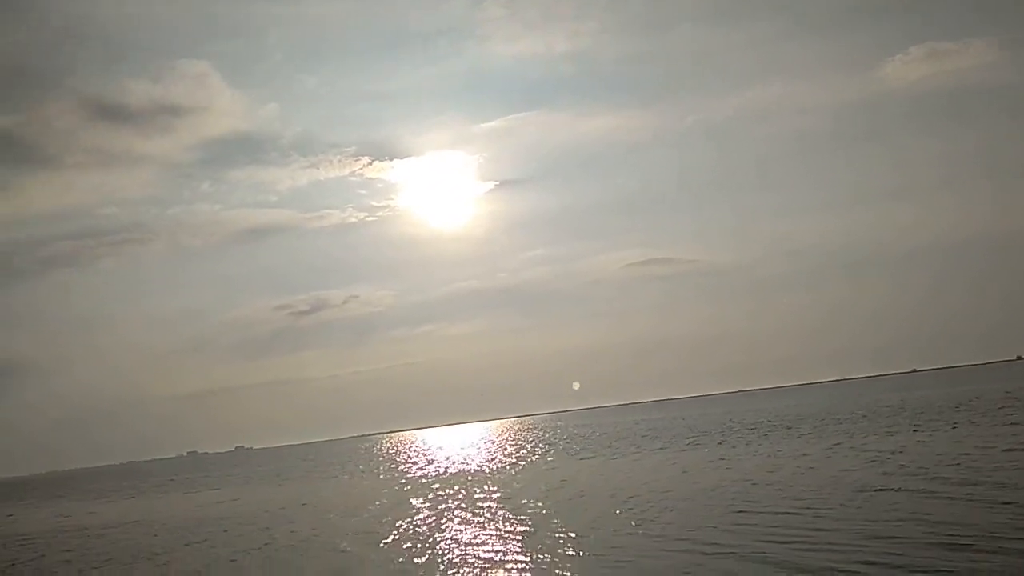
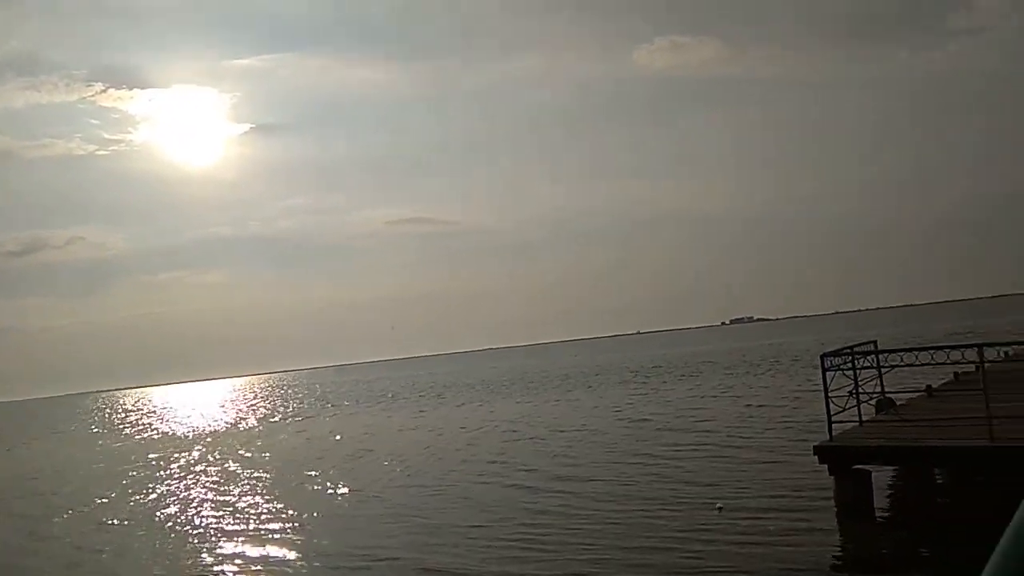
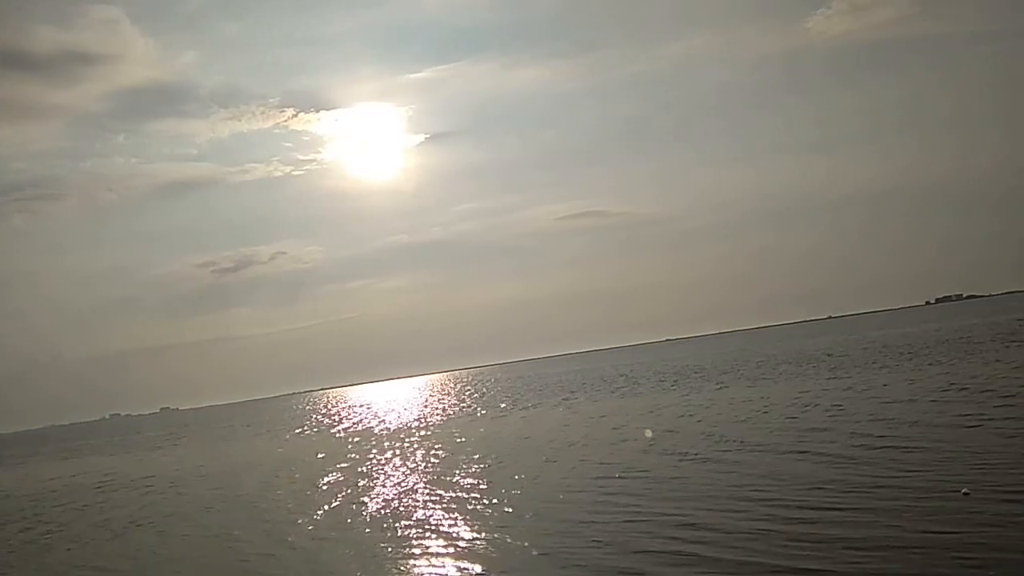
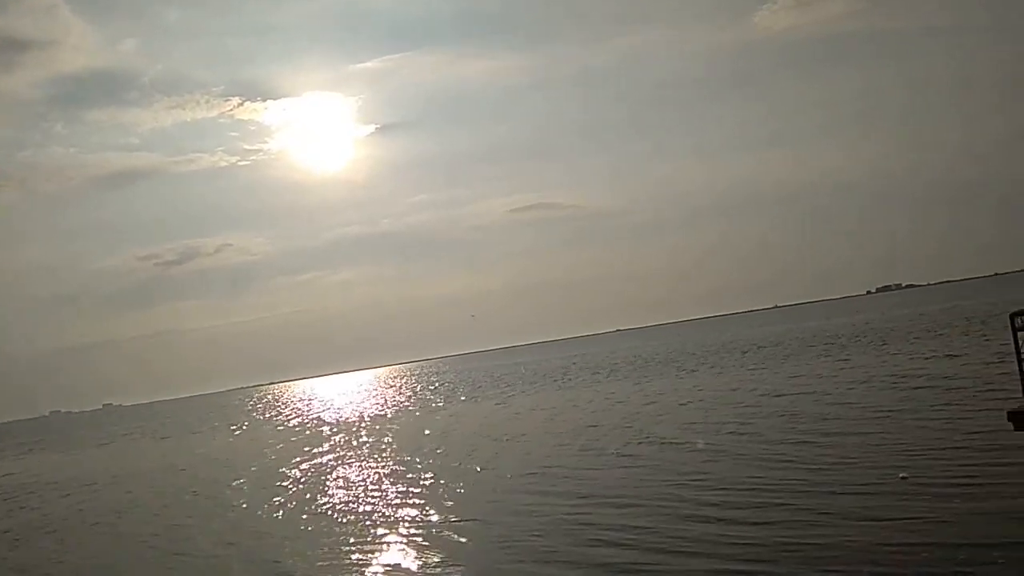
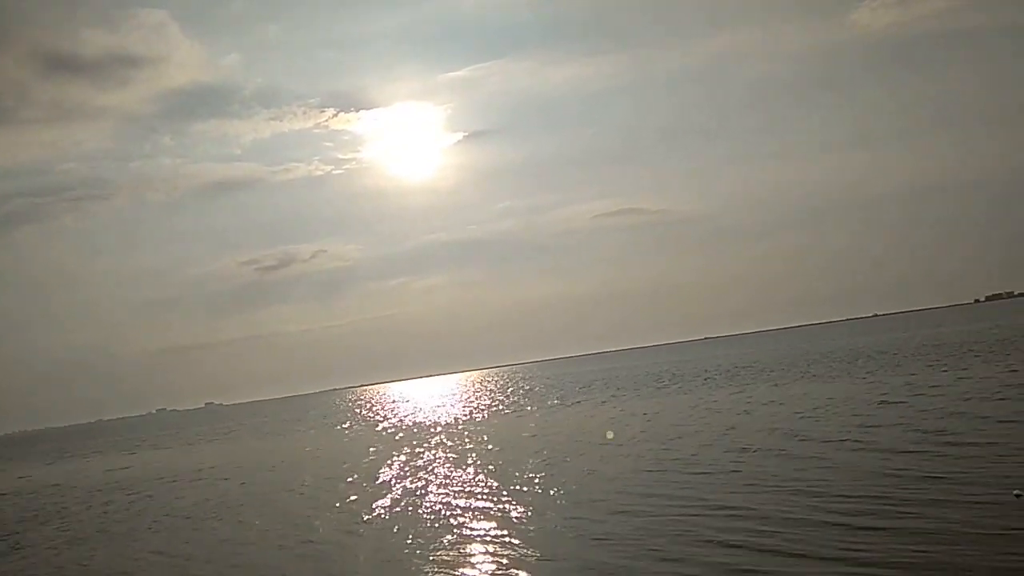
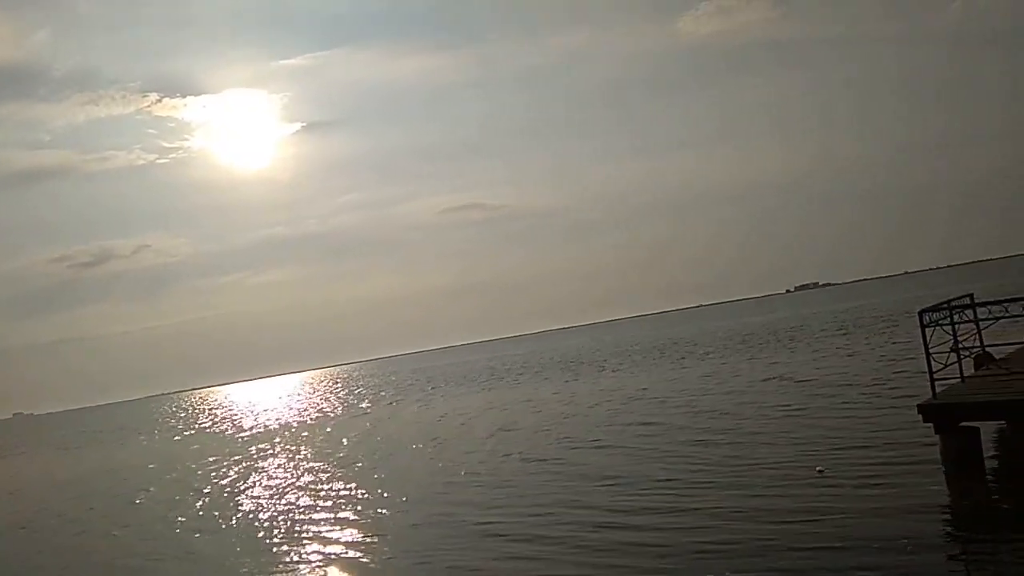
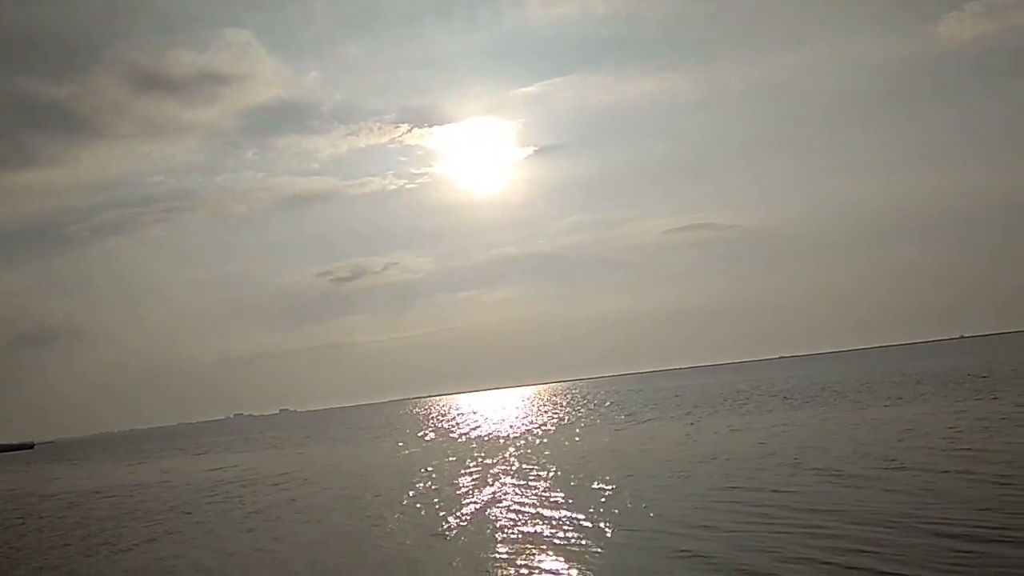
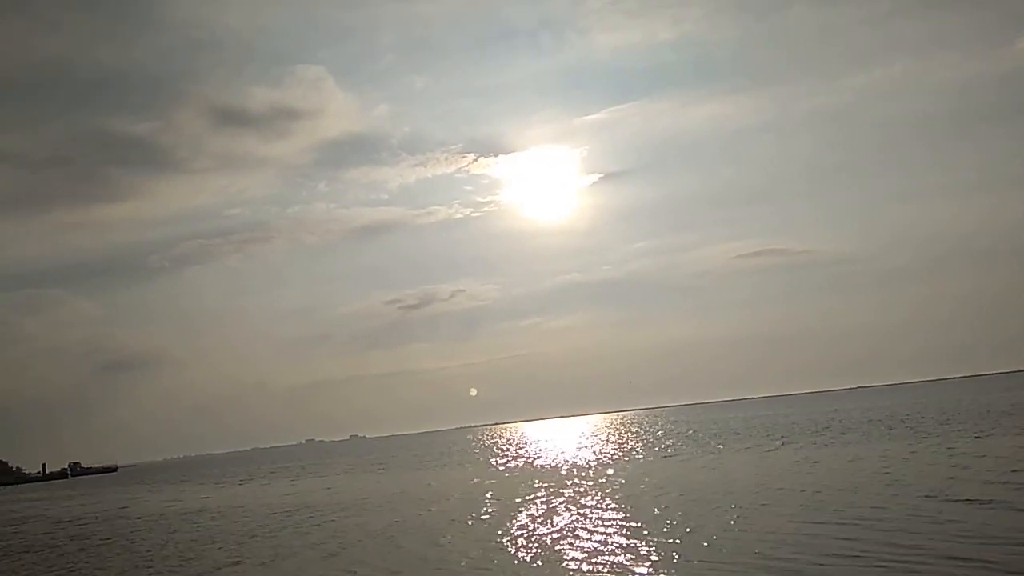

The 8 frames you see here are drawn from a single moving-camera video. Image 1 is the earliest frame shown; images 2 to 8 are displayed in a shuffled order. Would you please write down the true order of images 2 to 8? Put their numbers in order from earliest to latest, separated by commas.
8, 7, 5, 3, 4, 6, 2
